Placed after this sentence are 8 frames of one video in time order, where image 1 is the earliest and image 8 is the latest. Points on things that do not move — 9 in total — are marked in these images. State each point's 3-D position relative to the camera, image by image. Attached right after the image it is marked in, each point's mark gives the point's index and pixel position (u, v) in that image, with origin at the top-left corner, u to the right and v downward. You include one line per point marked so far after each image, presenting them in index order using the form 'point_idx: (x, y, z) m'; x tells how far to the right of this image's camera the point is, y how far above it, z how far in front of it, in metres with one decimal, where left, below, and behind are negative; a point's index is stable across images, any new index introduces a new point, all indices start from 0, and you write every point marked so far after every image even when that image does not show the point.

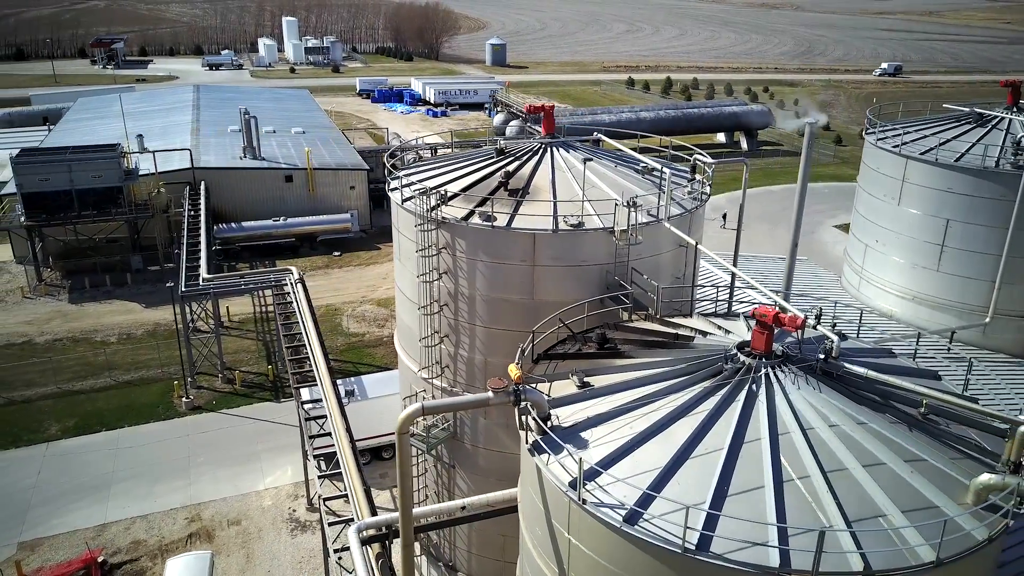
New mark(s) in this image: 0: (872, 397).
0: (+4.6, -1.4, +9.3) m
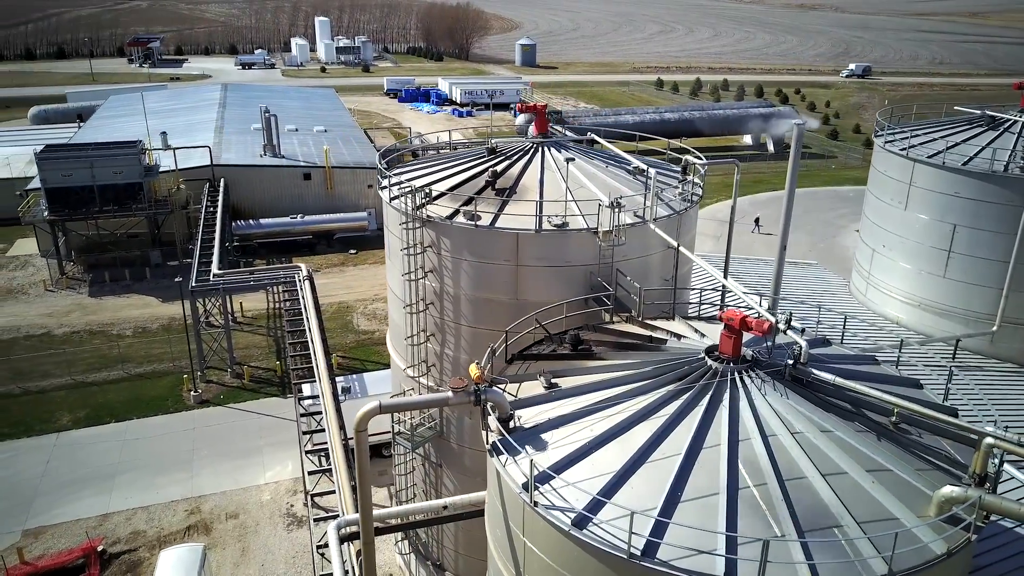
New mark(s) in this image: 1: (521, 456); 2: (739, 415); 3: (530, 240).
0: (+4.1, -1.5, +9.1) m
1: (+0.1, -2.0, +8.7) m
2: (+2.7, -1.5, +8.6) m
3: (+0.4, +0.9, +13.0) m
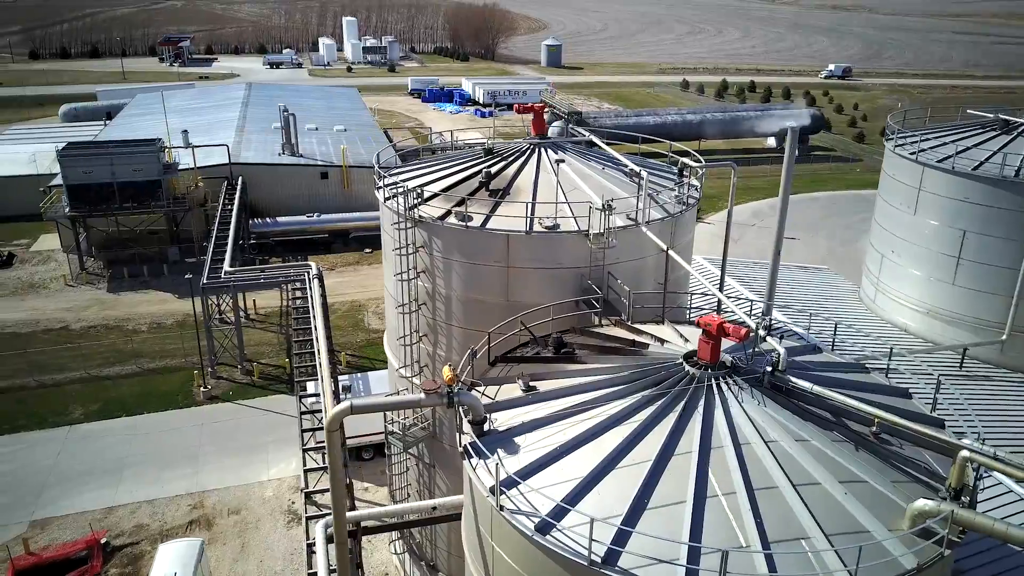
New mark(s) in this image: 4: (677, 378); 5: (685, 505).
0: (+3.8, -1.5, +8.9) m
1: (-0.2, -2.0, +8.6) m
2: (+2.3, -1.6, +8.5) m
3: (+0.2, +0.8, +12.9) m
4: (+2.1, -1.1, +9.2) m
5: (+1.8, -2.2, +7.6) m
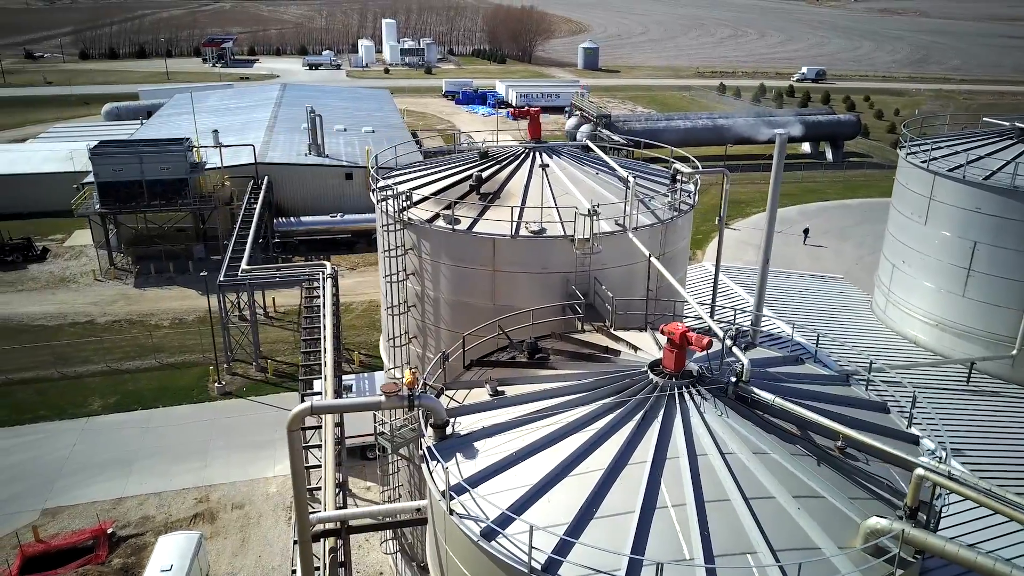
0: (+3.3, -1.7, +8.7) m
1: (-0.7, -2.1, +8.6) m
2: (+1.8, -1.7, +8.4) m
3: (-0.1, +0.8, +12.9) m
4: (+1.6, -1.2, +9.1) m
5: (+1.2, -2.3, +7.5) m
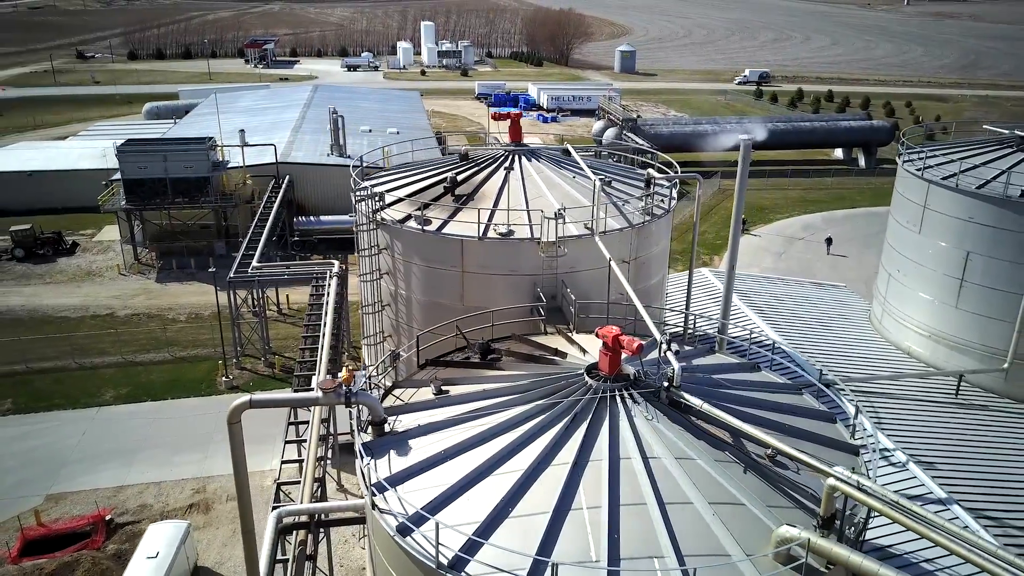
0: (+2.5, -1.7, +8.7) m
1: (-1.6, -2.1, +8.8) m
2: (+1.0, -1.7, +8.4) m
3: (-0.7, +0.7, +13.0) m
4: (+0.8, -1.3, +9.1) m
5: (+0.3, -2.4, +7.6) m
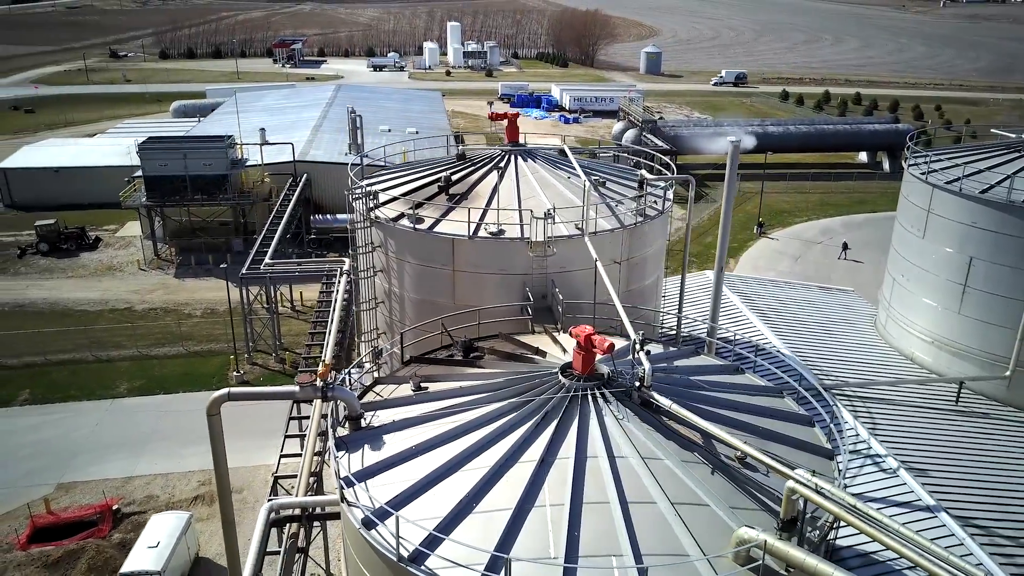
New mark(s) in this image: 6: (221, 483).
0: (+2.1, -1.7, +8.7) m
1: (-1.9, -2.0, +8.9) m
2: (+0.6, -1.7, +8.5) m
3: (-0.8, +0.8, +13.1) m
4: (+0.5, -1.3, +9.2) m
5: (0.0, -2.3, +7.6) m
6: (-4.1, -3.0, +11.0) m
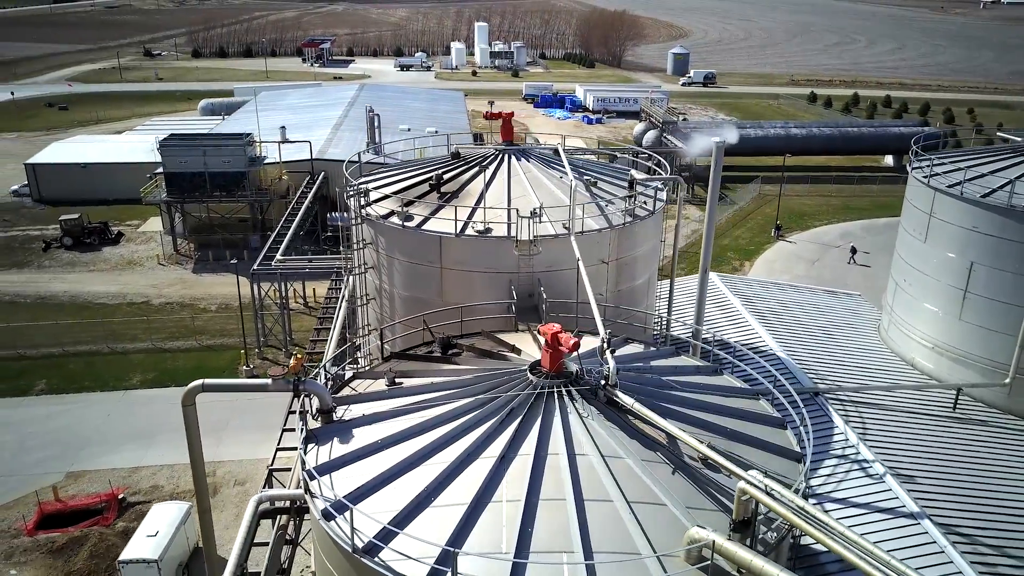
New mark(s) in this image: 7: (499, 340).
0: (+1.7, -1.7, +8.7) m
1: (-2.3, -2.0, +9.0) m
2: (+0.2, -1.7, +8.5) m
3: (-1.1, +0.8, +13.2) m
4: (+0.1, -1.2, +9.3) m
5: (-0.5, -2.3, +7.7) m
6: (-4.5, -2.9, +11.2) m
7: (-0.2, -0.8, +11.4) m
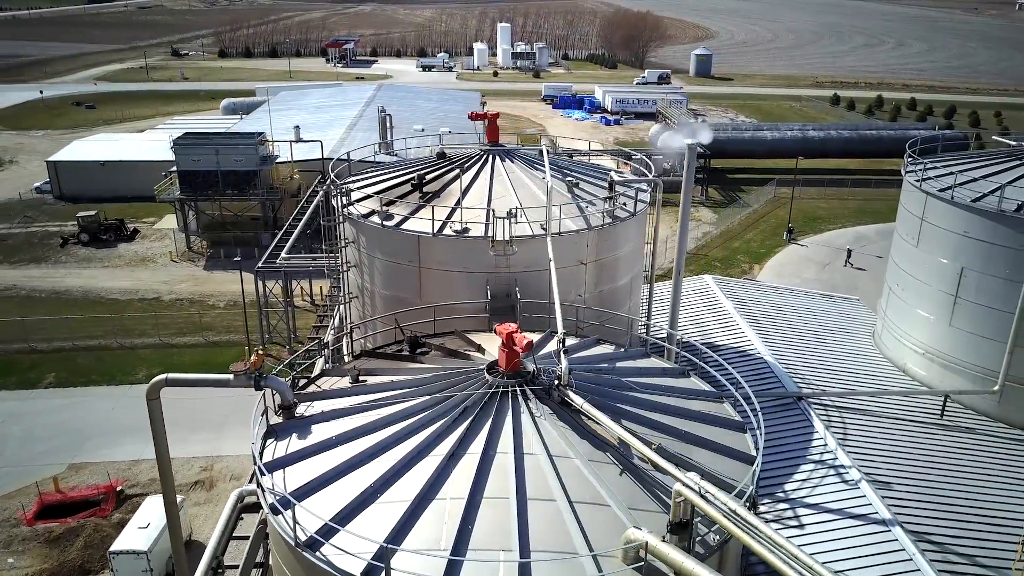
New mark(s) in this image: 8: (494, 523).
0: (+1.1, -1.8, +8.7) m
1: (-2.9, -1.9, +9.2) m
2: (-0.4, -1.7, +8.6) m
3: (-1.5, +0.8, +13.3) m
4: (-0.5, -1.2, +9.3) m
5: (-1.1, -2.3, +7.8) m
6: (-5.0, -2.9, +11.4) m
7: (-0.7, -0.8, +11.5) m
8: (-0.2, -2.4, +7.6) m
